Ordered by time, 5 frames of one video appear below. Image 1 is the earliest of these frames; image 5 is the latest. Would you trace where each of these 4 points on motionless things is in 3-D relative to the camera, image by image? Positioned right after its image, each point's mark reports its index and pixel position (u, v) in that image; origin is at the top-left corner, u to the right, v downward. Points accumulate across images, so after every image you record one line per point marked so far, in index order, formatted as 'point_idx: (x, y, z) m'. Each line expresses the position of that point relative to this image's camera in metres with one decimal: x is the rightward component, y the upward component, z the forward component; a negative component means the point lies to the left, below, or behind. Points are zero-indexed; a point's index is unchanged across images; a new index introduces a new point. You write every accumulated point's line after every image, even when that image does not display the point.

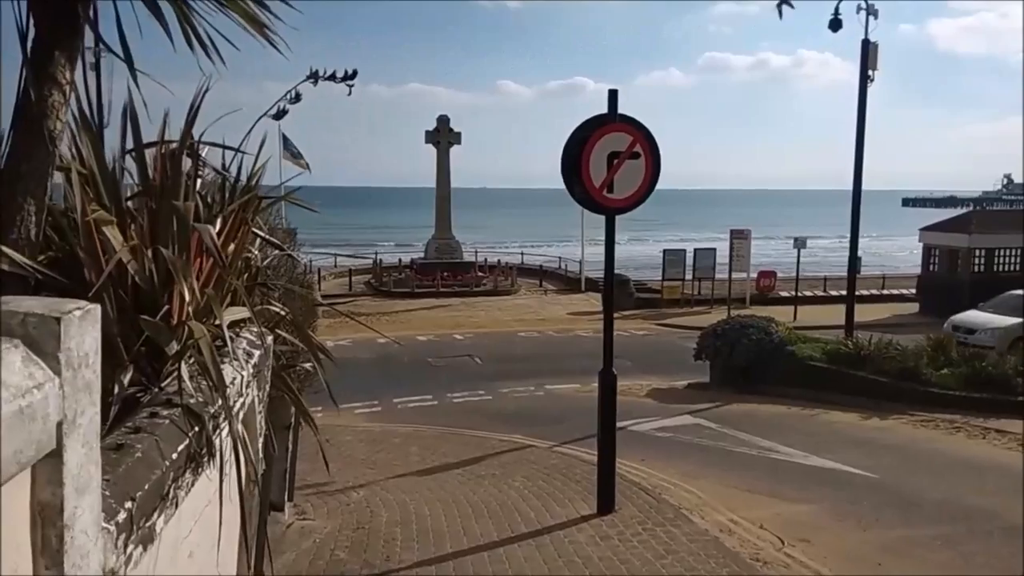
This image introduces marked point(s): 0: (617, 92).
0: (+0.7, +1.3, +5.9) m
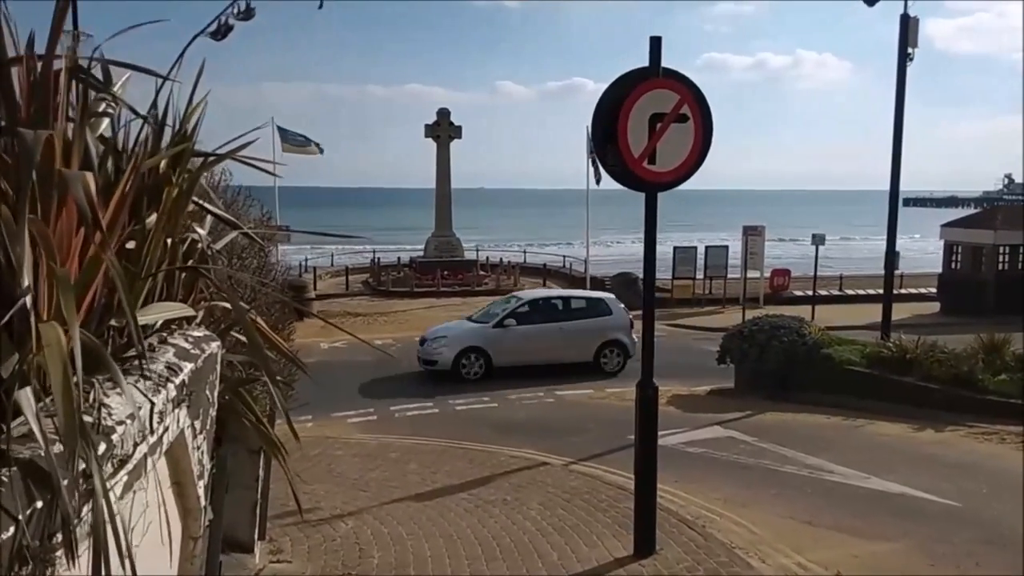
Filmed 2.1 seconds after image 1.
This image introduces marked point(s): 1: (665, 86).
0: (+0.8, +1.4, +4.8) m
1: (+0.8, +1.1, +4.8) m
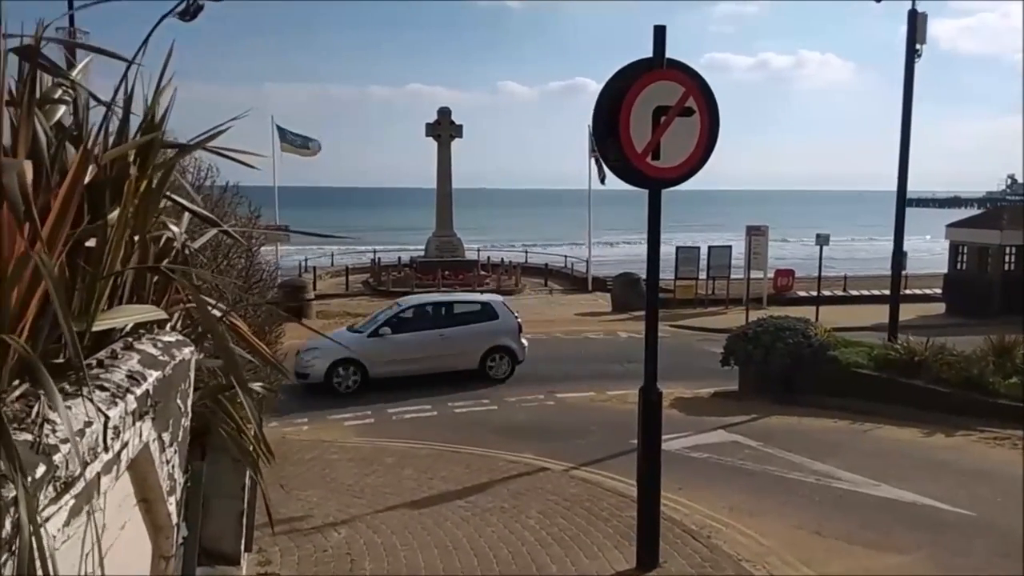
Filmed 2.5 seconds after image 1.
0: (+0.8, +1.4, +4.6) m
1: (+0.8, +1.1, +4.6) m
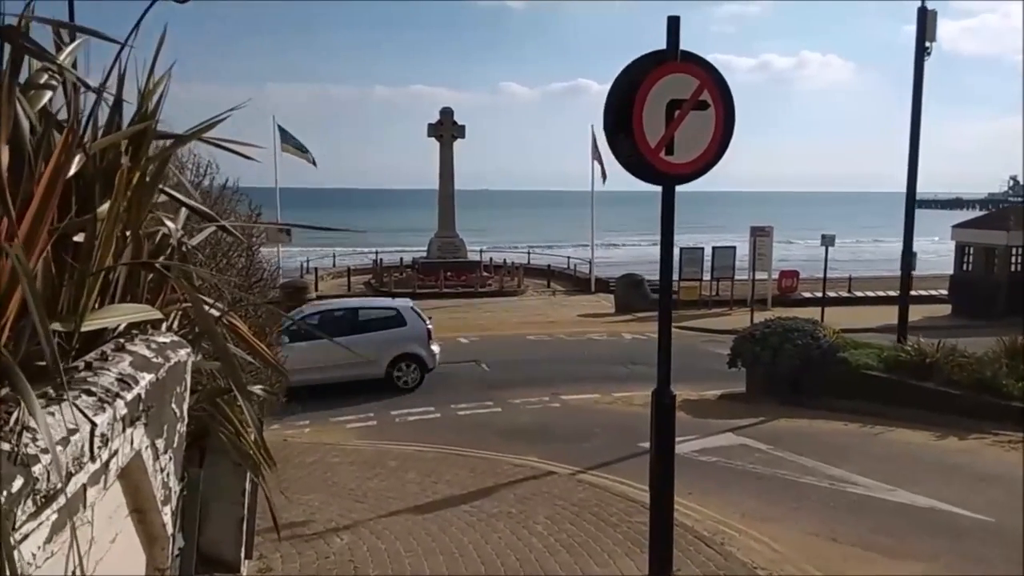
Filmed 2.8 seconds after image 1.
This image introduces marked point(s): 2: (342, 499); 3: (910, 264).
0: (+0.9, +1.4, +4.4) m
1: (+0.9, +1.1, +4.4) m
2: (-1.4, -1.7, +7.0) m
3: (+5.7, +0.4, +12.3) m
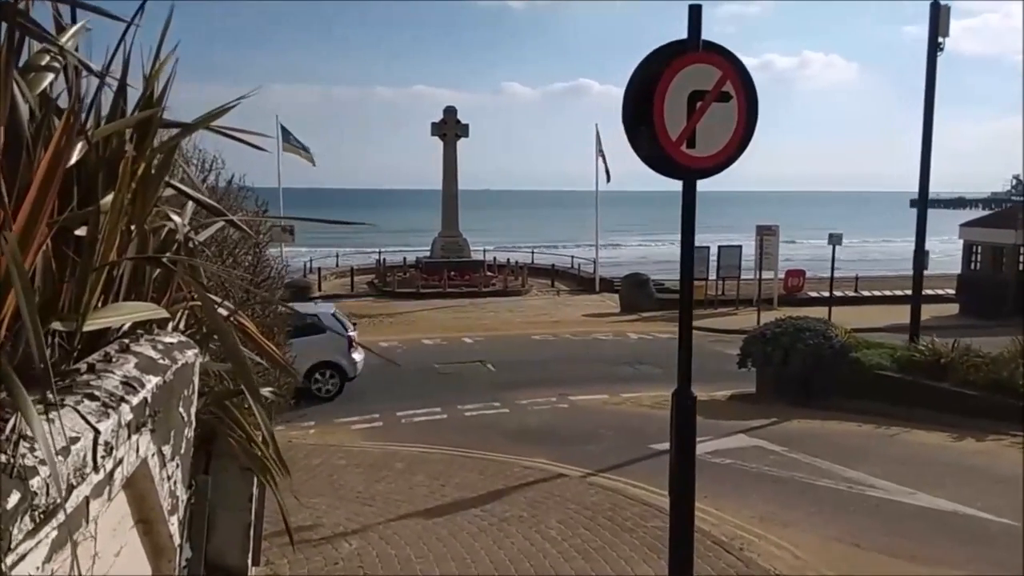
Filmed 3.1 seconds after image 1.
0: (+0.9, +1.4, +4.3) m
1: (+1.0, +1.1, +4.3) m
2: (-1.3, -1.7, +6.9) m
3: (+5.8, +0.4, +12.2) m
